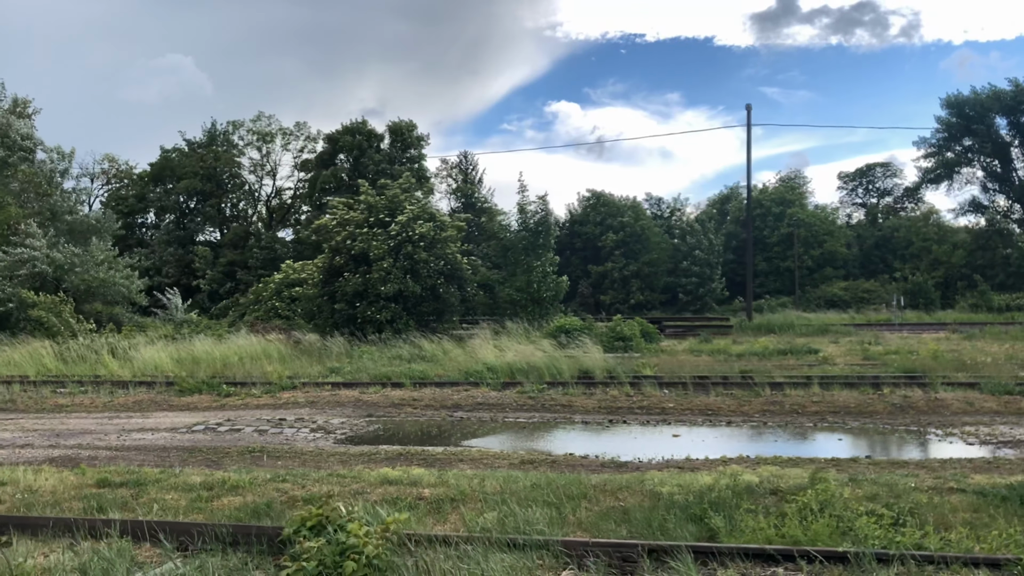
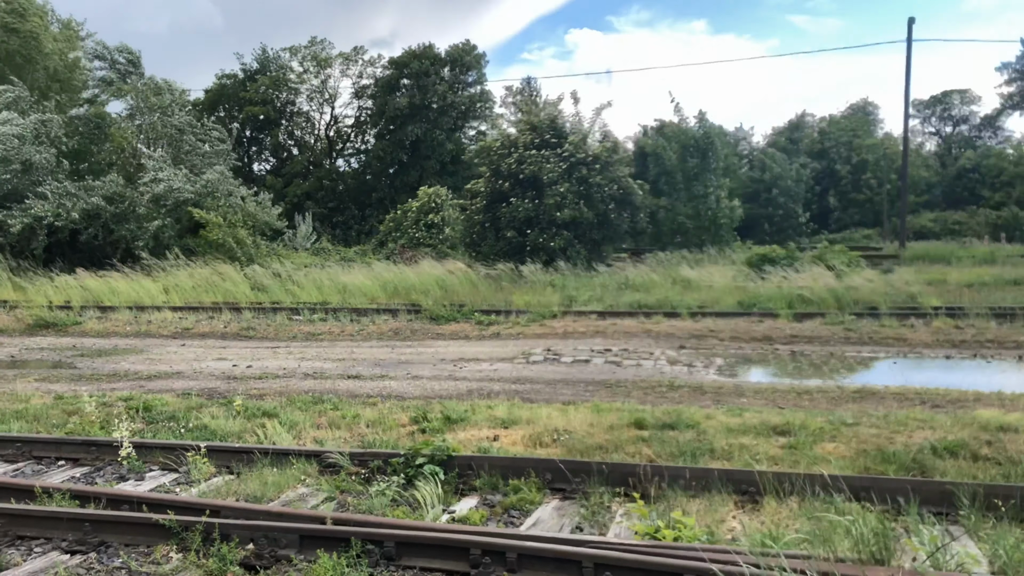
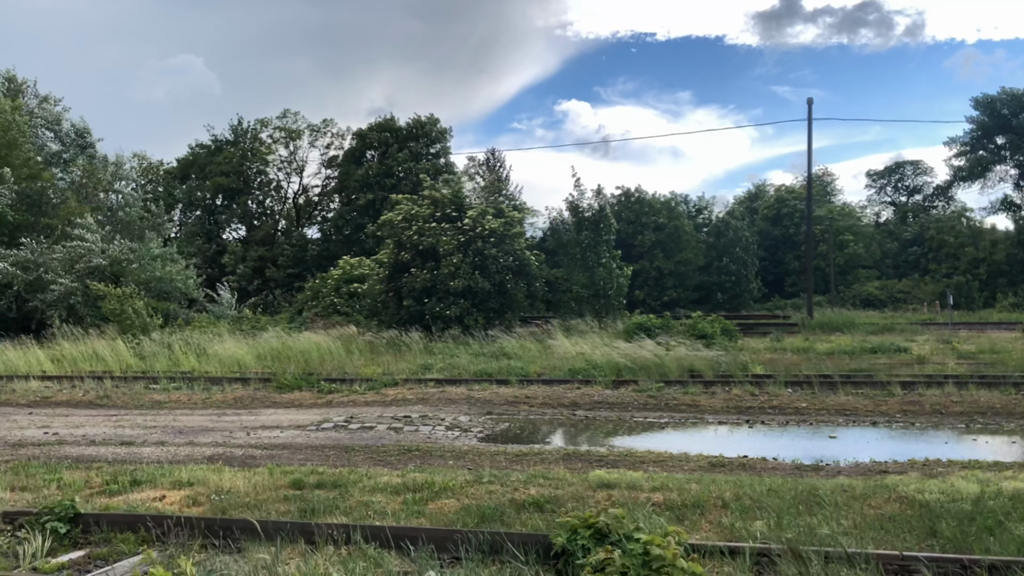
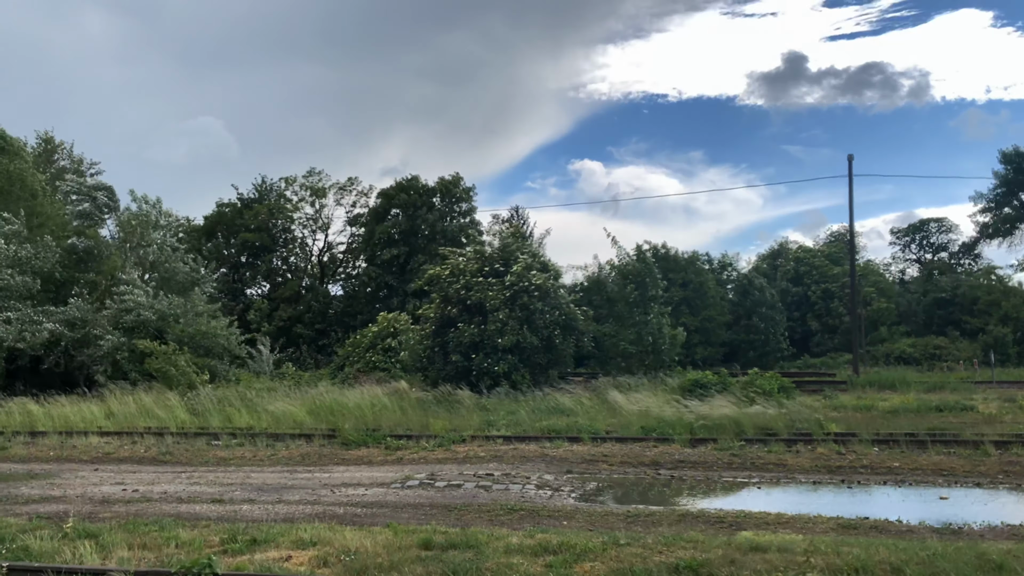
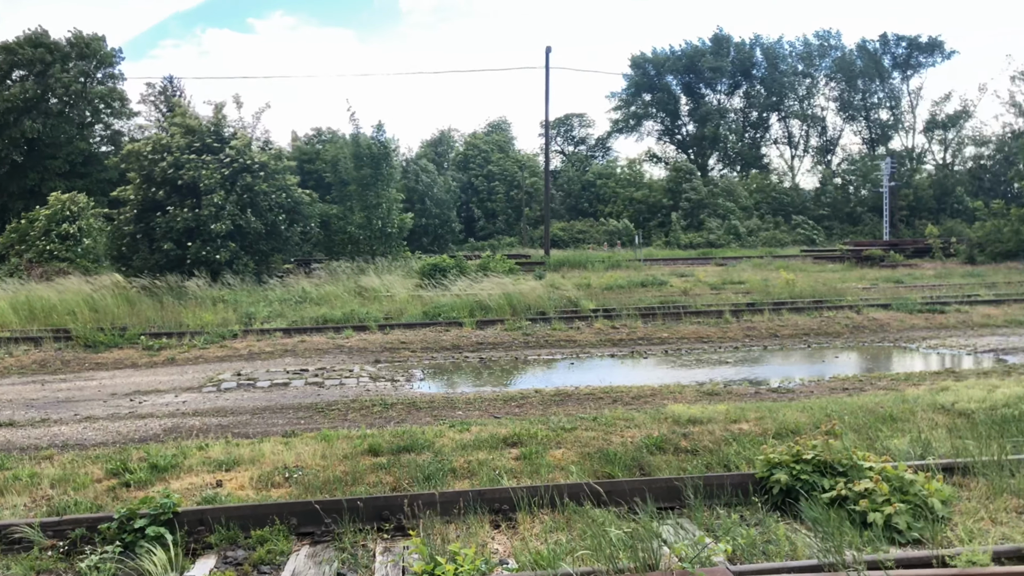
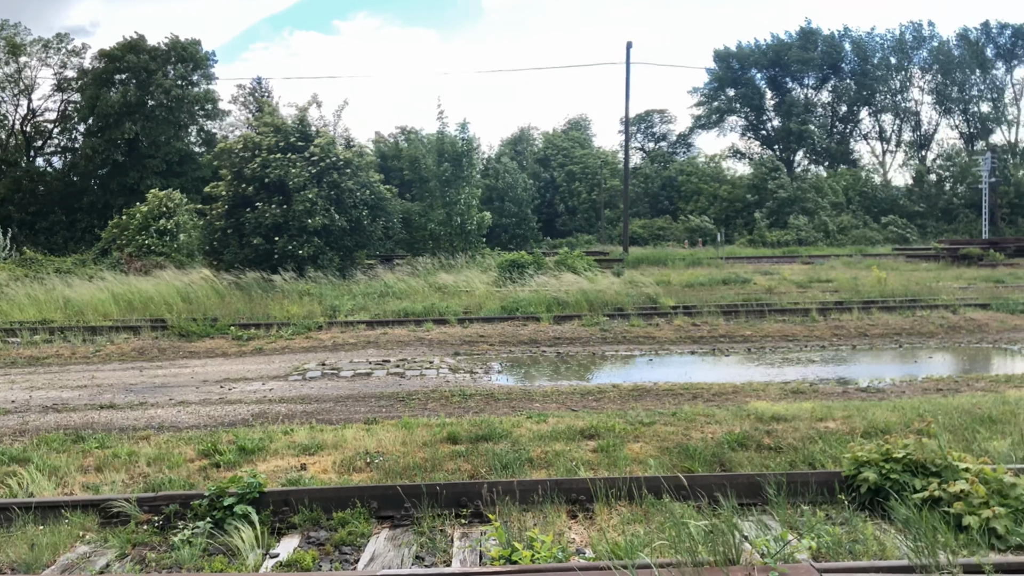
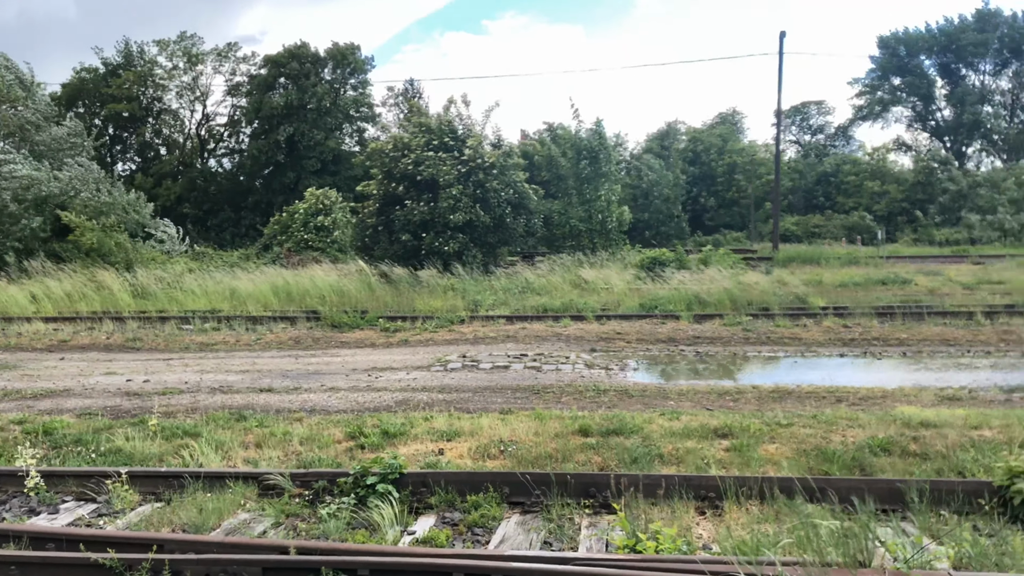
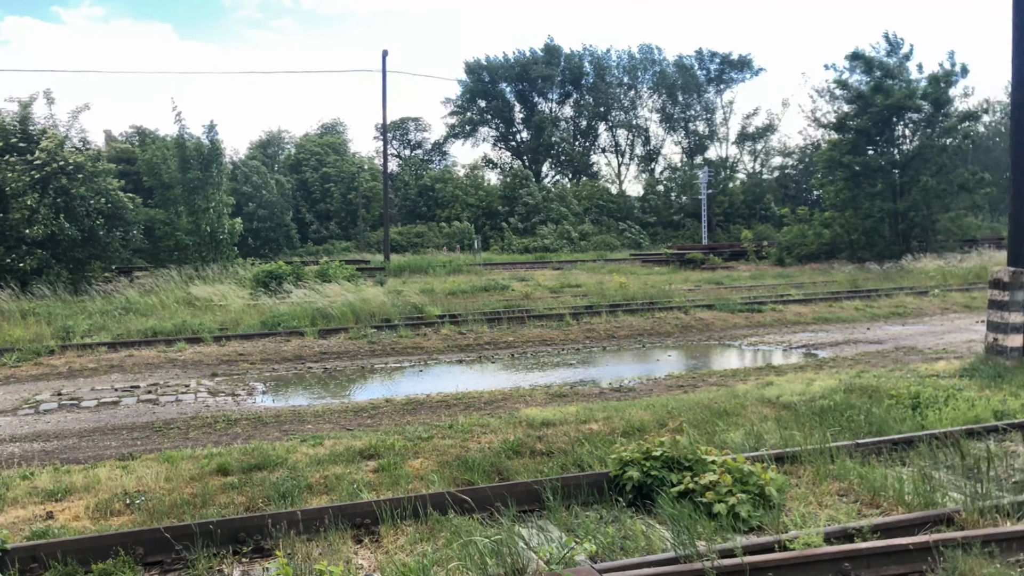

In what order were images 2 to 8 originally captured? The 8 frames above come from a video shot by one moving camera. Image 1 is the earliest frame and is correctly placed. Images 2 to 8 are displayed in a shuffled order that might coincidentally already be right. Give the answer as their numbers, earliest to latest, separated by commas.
3, 4, 2, 7, 6, 5, 8
